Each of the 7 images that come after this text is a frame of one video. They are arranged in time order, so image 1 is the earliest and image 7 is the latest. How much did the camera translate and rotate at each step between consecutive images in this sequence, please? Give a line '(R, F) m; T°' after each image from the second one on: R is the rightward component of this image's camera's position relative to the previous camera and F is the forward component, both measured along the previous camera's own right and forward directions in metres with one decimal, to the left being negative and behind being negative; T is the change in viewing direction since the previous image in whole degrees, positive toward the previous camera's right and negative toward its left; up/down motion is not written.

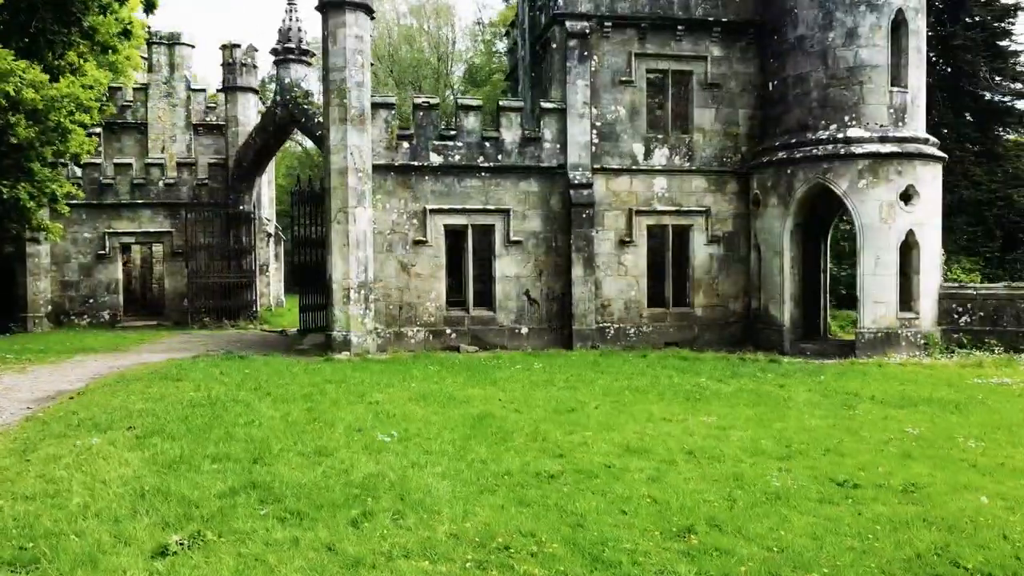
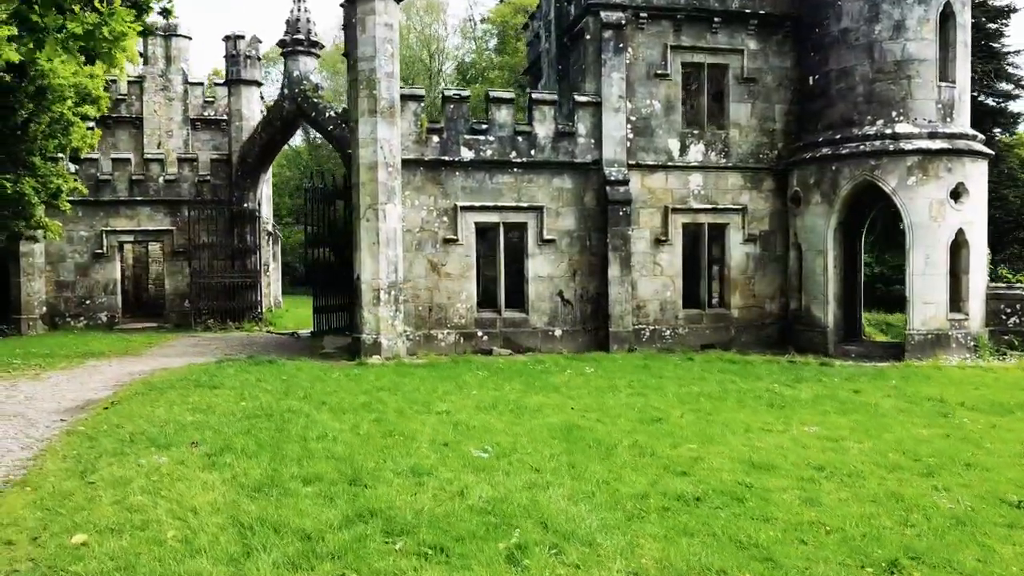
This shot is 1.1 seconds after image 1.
(-0.9, +0.5) m; +2°
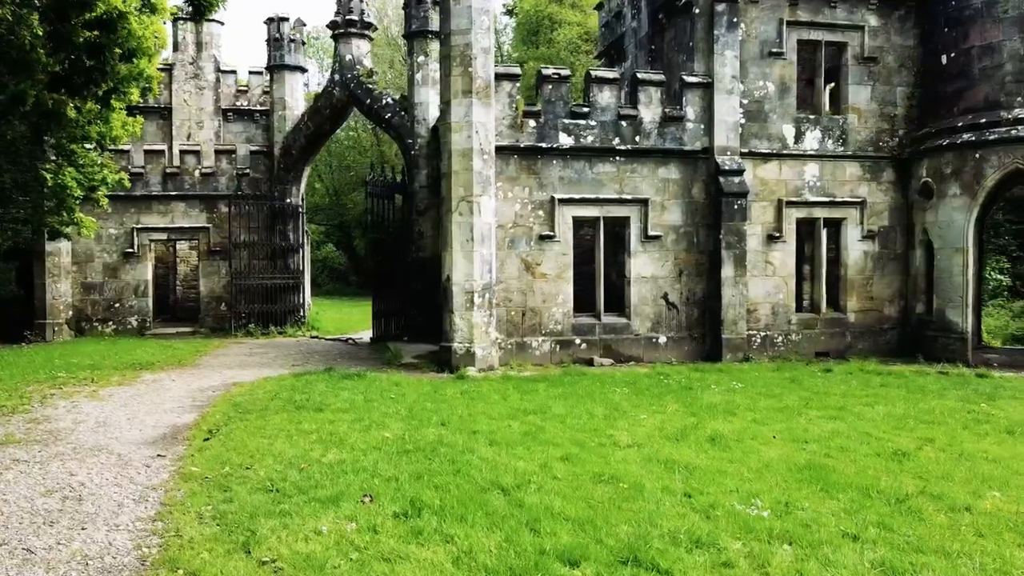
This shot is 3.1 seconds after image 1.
(-1.5, +1.4) m; +1°
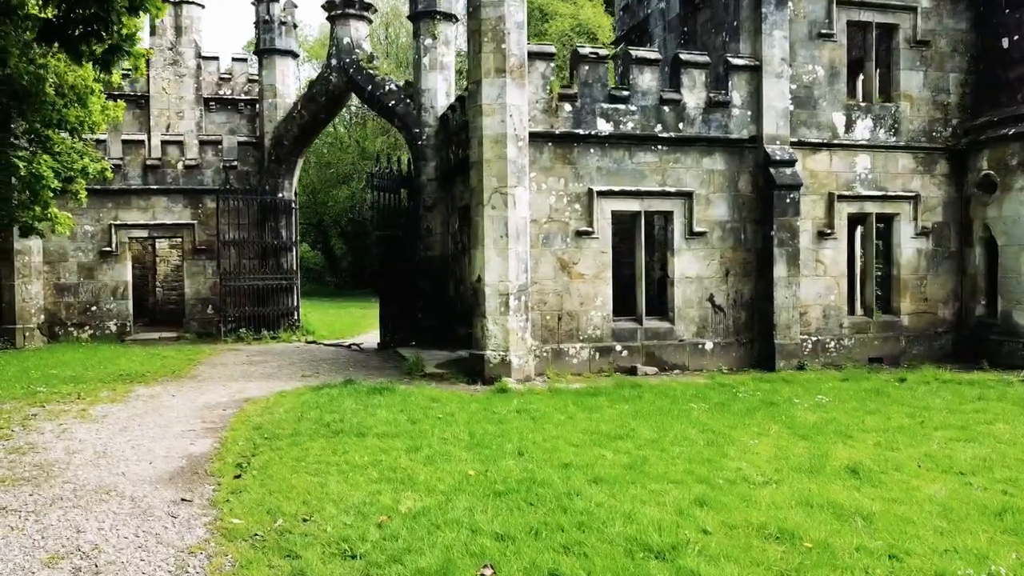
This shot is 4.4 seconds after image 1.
(-0.8, +1.1) m; +2°
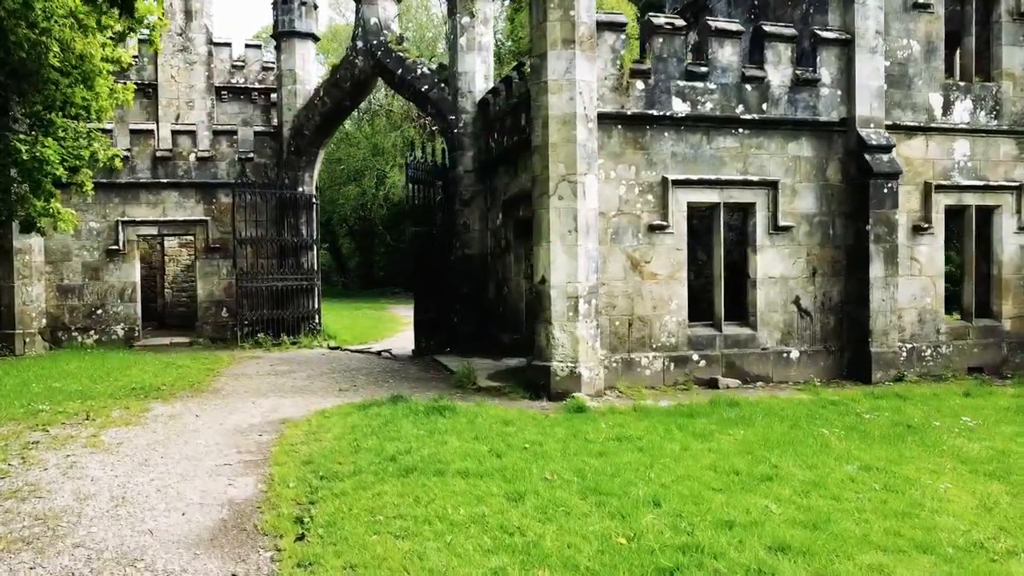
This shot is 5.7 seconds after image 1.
(-0.7, +1.2) m; 0°
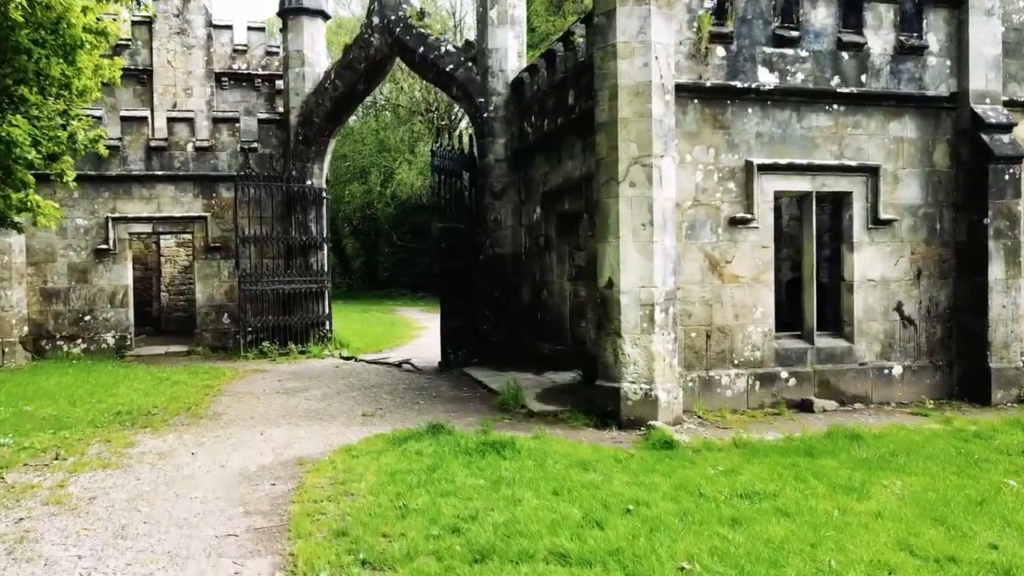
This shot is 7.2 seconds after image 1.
(-0.5, +1.4) m; 0°
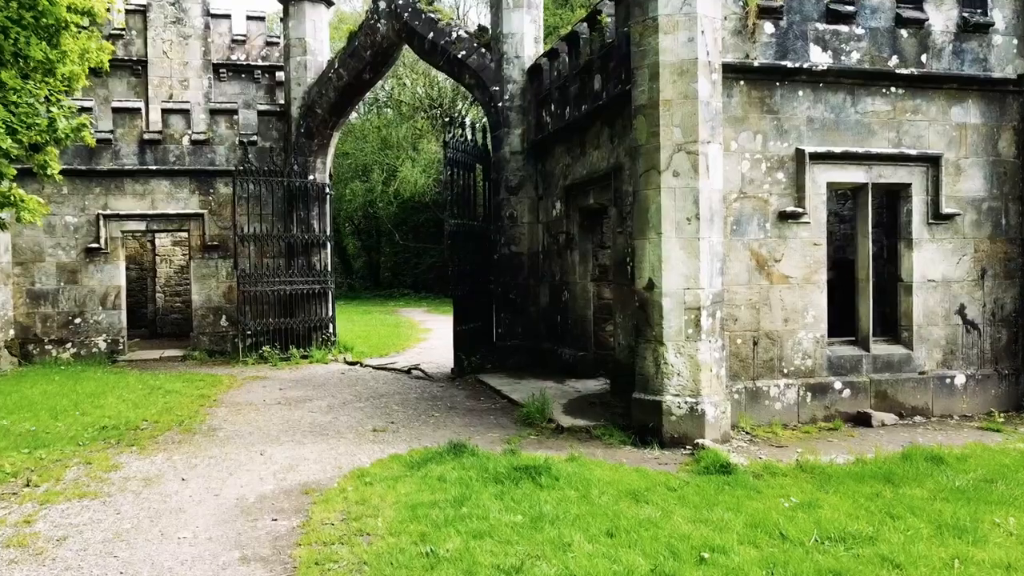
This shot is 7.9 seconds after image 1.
(-0.2, +0.7) m; 0°
